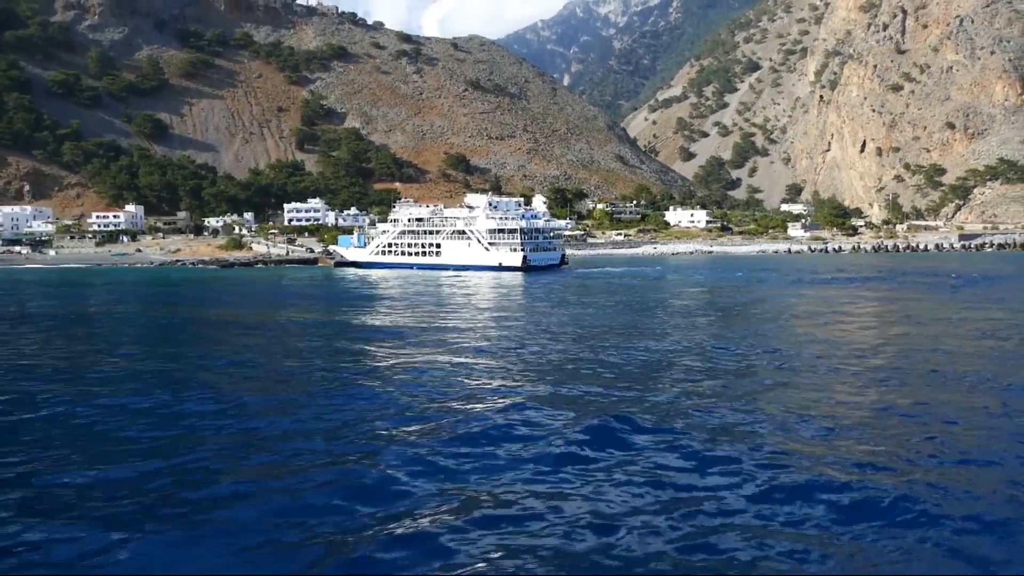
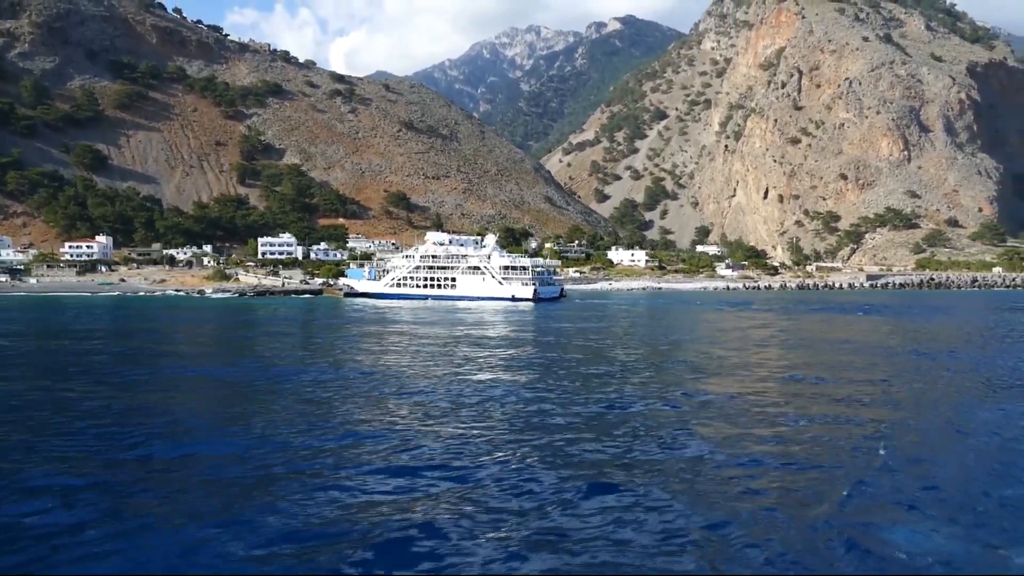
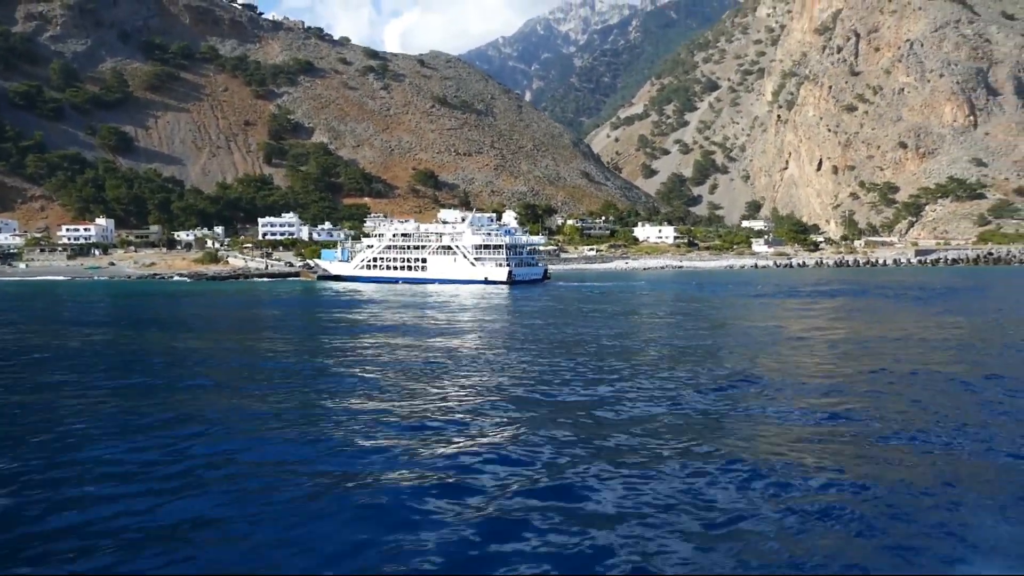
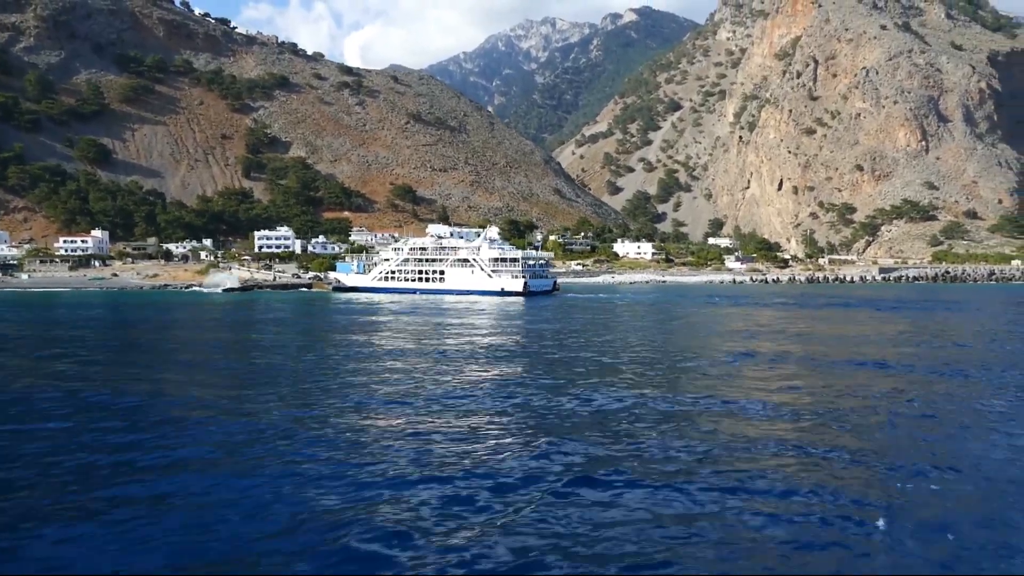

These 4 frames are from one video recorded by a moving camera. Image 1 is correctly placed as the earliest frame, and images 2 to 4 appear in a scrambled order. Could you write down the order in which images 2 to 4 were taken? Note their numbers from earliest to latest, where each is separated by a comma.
3, 4, 2
